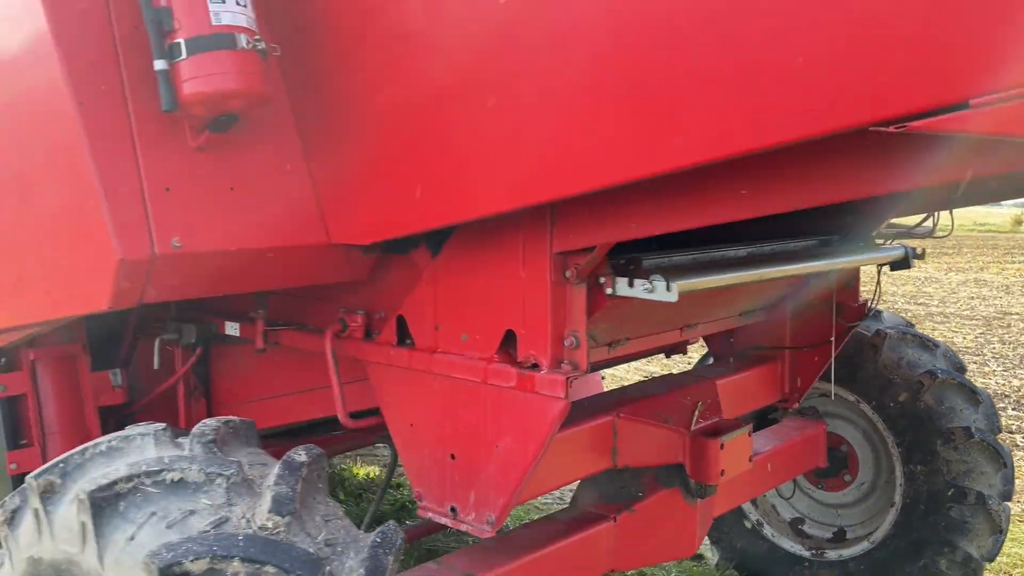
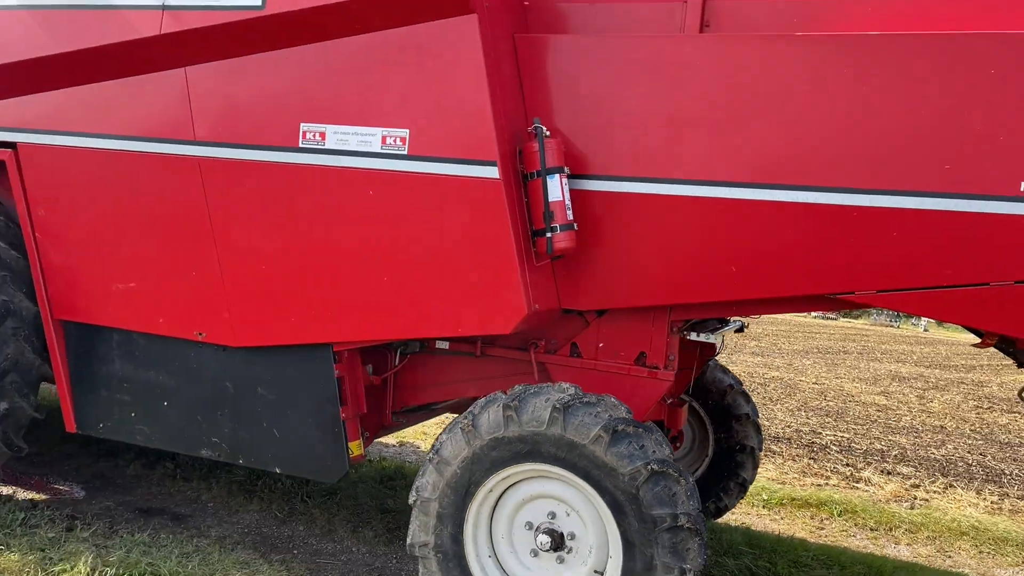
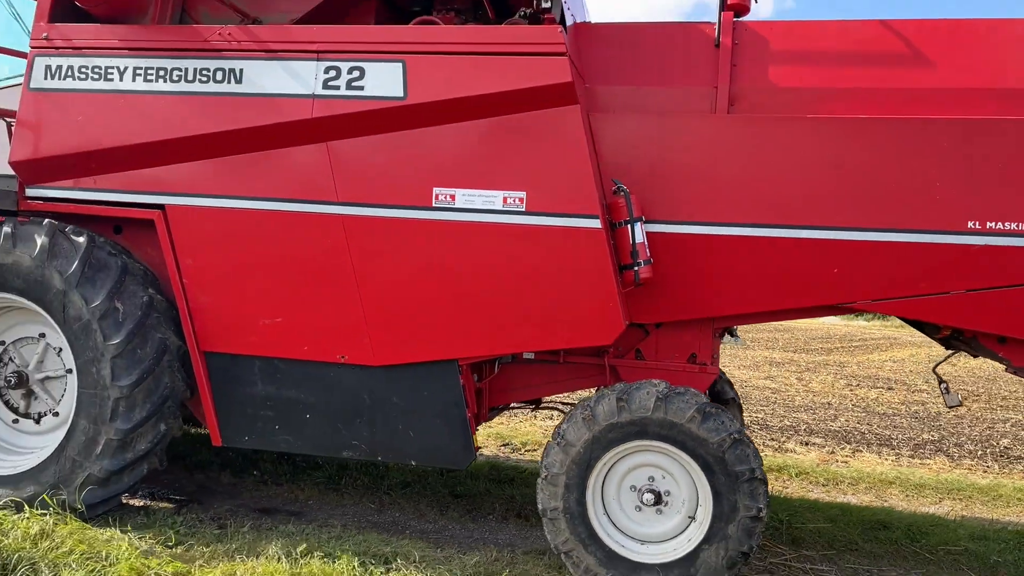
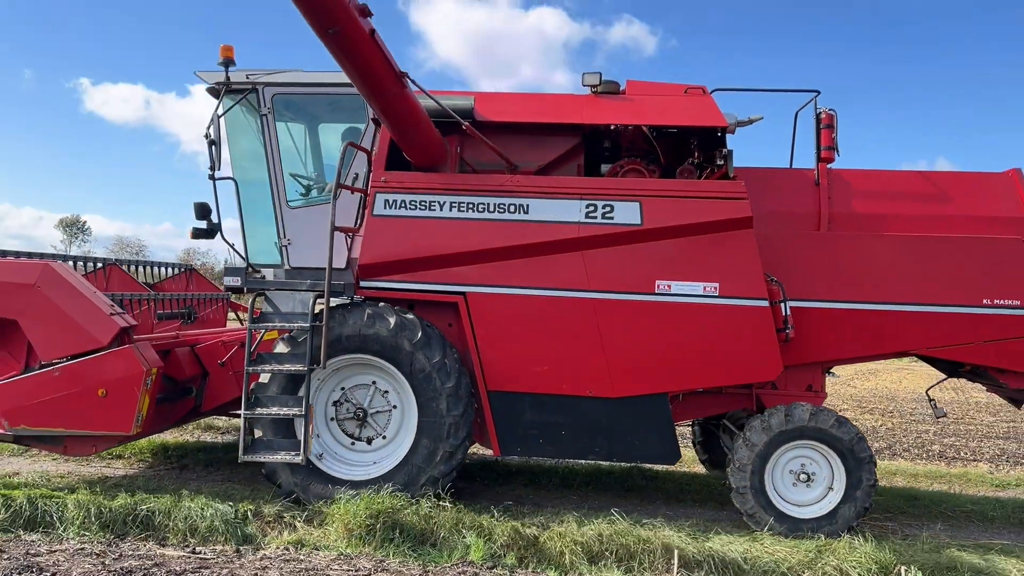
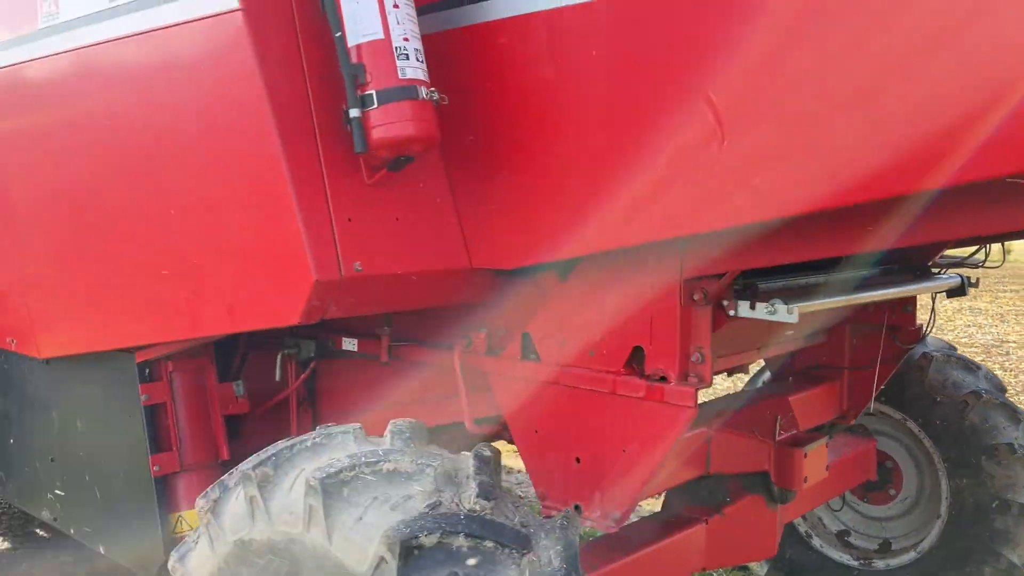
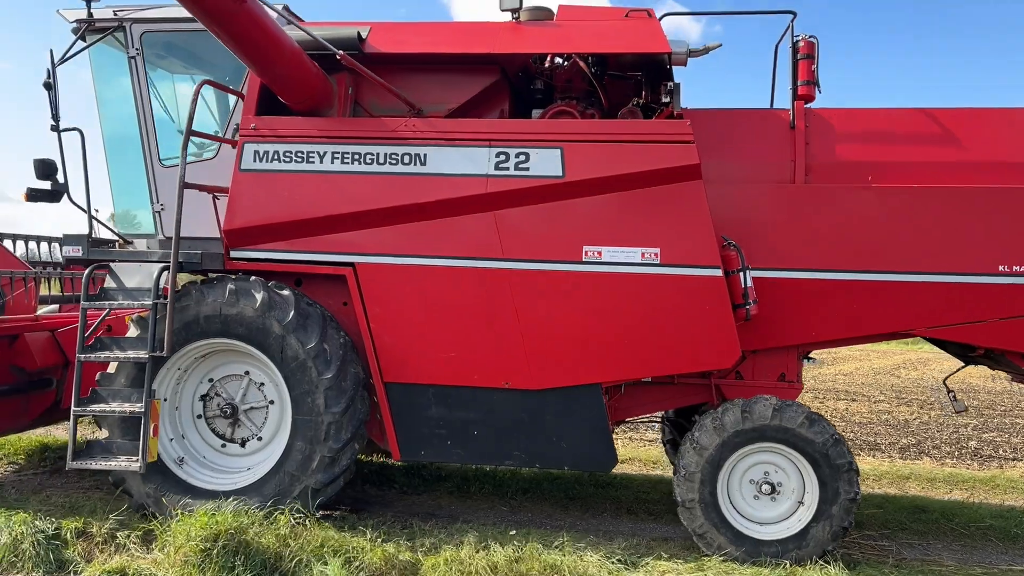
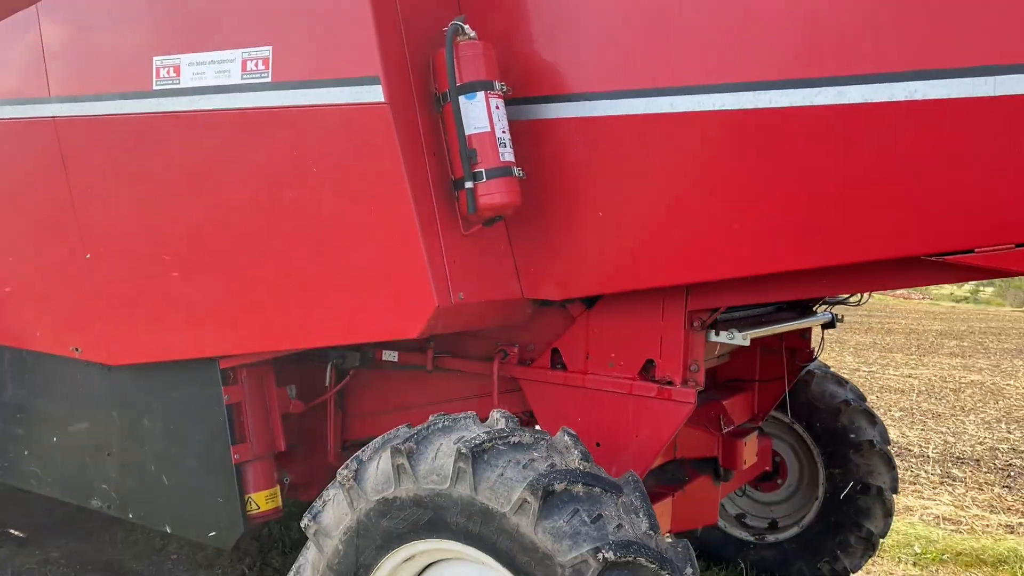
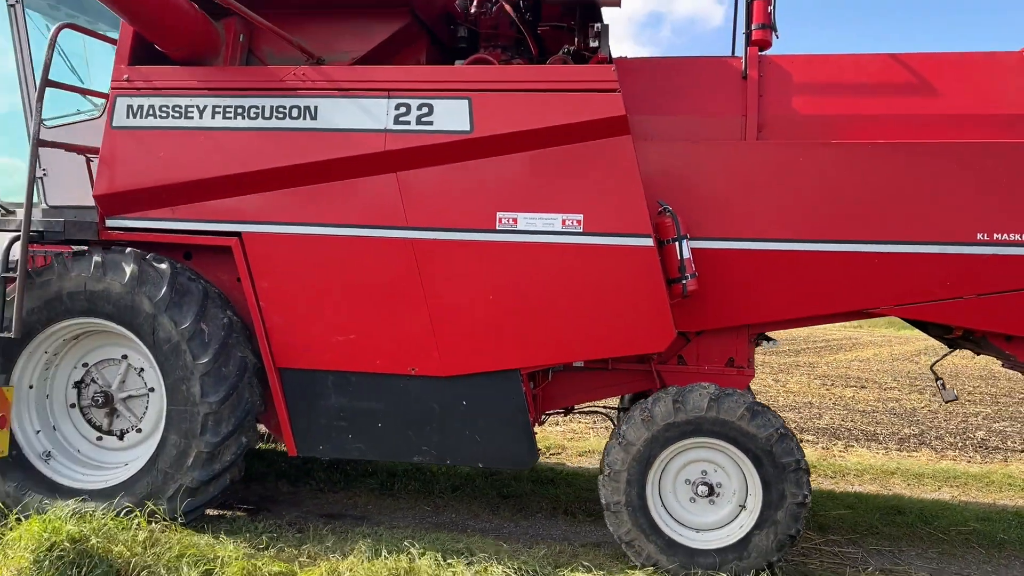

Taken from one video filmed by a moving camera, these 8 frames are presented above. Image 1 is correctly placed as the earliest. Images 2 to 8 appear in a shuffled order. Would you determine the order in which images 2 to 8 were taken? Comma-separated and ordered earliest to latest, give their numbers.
5, 7, 2, 3, 8, 6, 4
